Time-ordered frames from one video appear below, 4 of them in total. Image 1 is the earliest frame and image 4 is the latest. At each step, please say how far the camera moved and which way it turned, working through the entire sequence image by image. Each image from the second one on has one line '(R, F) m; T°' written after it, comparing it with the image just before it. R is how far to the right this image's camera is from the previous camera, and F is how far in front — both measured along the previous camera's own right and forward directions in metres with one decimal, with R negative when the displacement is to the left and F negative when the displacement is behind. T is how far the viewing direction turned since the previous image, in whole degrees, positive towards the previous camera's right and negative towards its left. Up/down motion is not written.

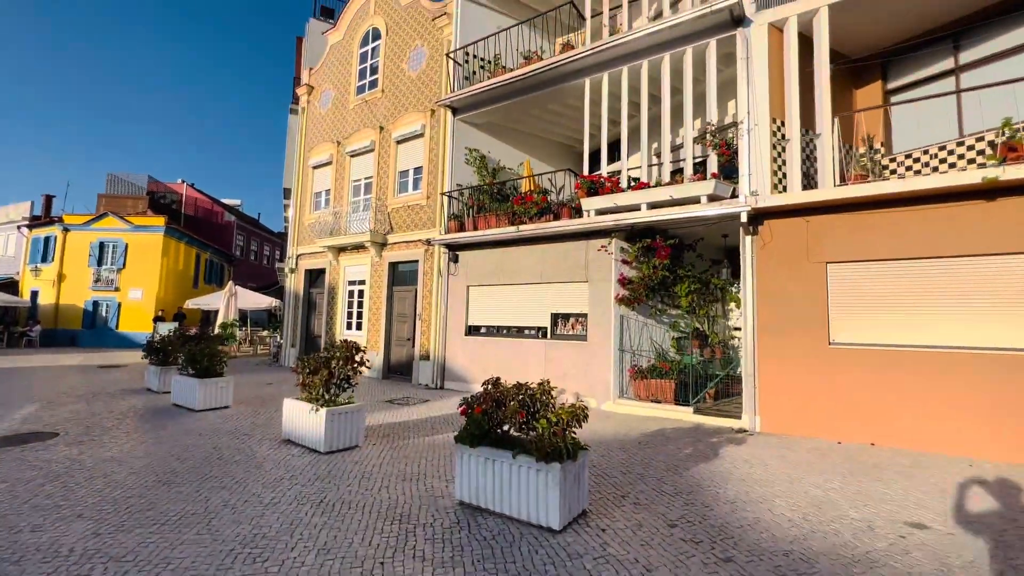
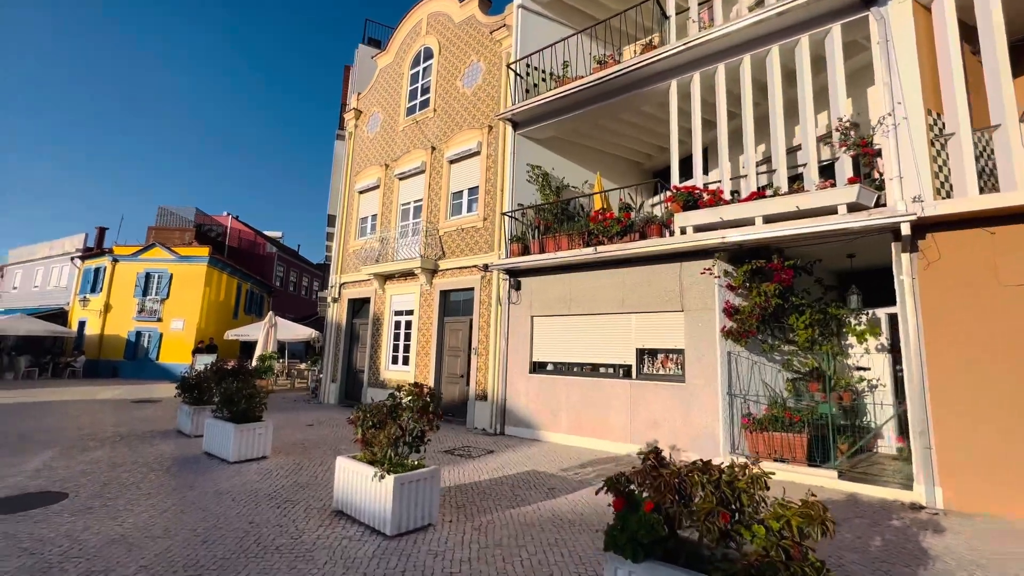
(-0.9, +1.3) m; -4°
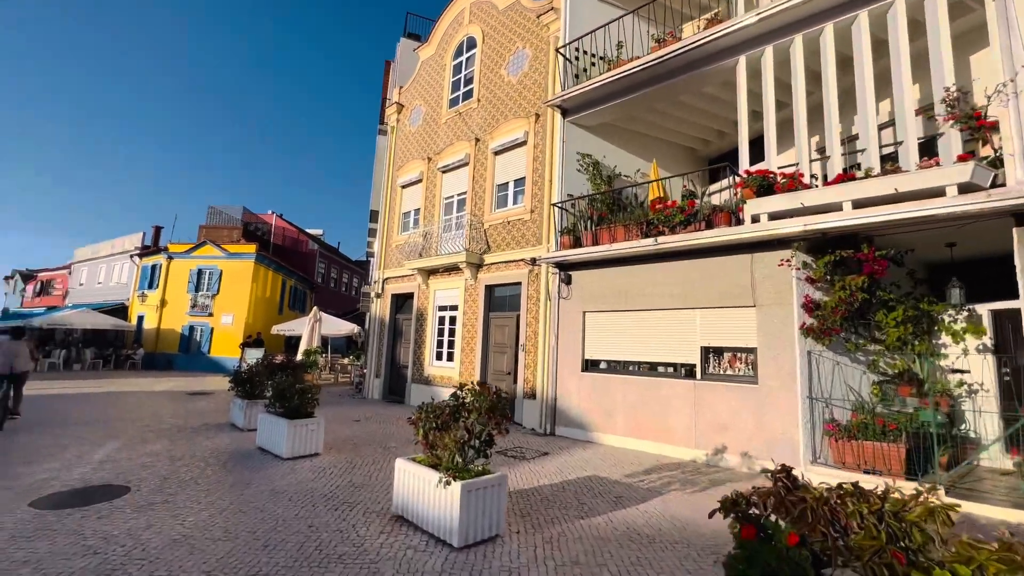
(-0.4, +0.4) m; -4°
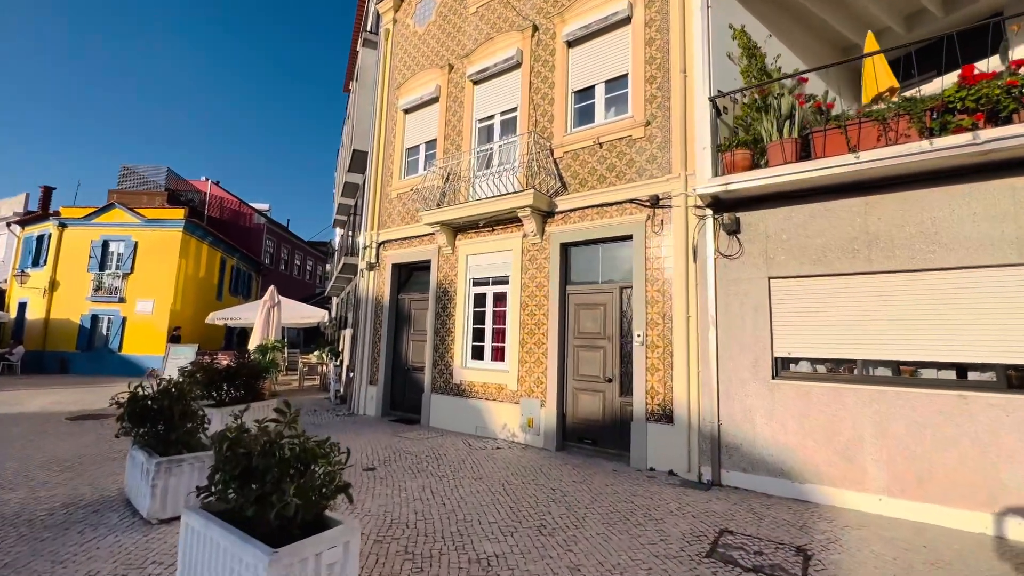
(-2.3, +4.2) m; +6°
